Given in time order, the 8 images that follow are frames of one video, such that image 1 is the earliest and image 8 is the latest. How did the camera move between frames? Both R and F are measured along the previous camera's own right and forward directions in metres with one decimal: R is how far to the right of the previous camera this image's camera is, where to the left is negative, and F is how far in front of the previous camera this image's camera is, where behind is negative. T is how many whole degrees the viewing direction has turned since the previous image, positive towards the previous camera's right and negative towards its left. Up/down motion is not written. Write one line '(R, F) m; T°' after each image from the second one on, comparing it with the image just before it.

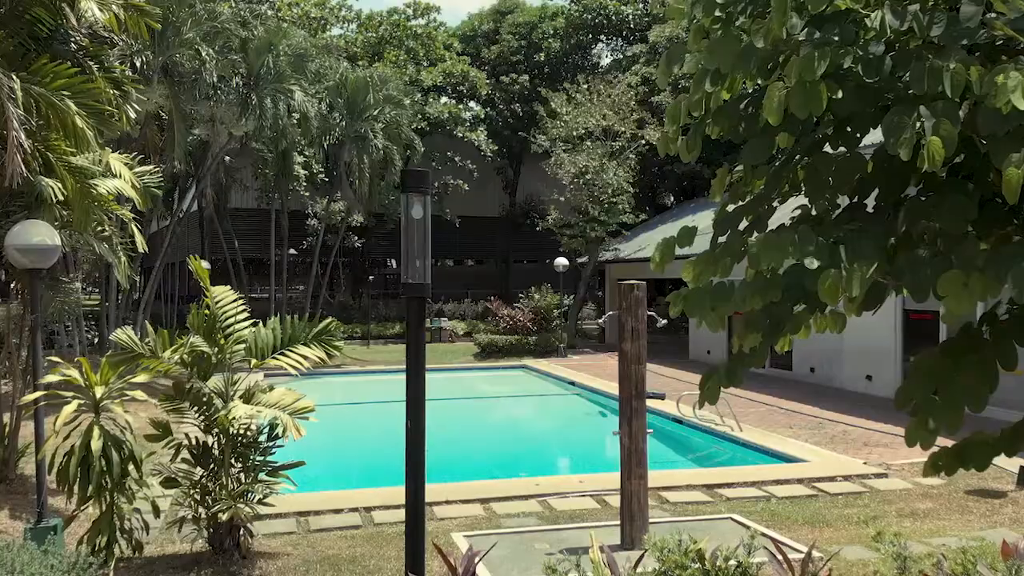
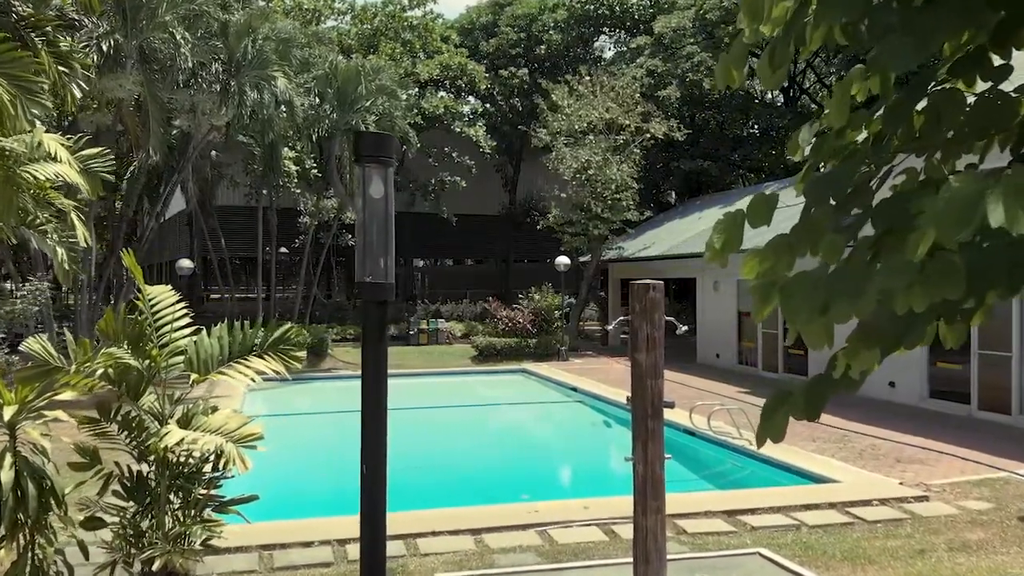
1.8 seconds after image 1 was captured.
(0.0, +0.8) m; 0°
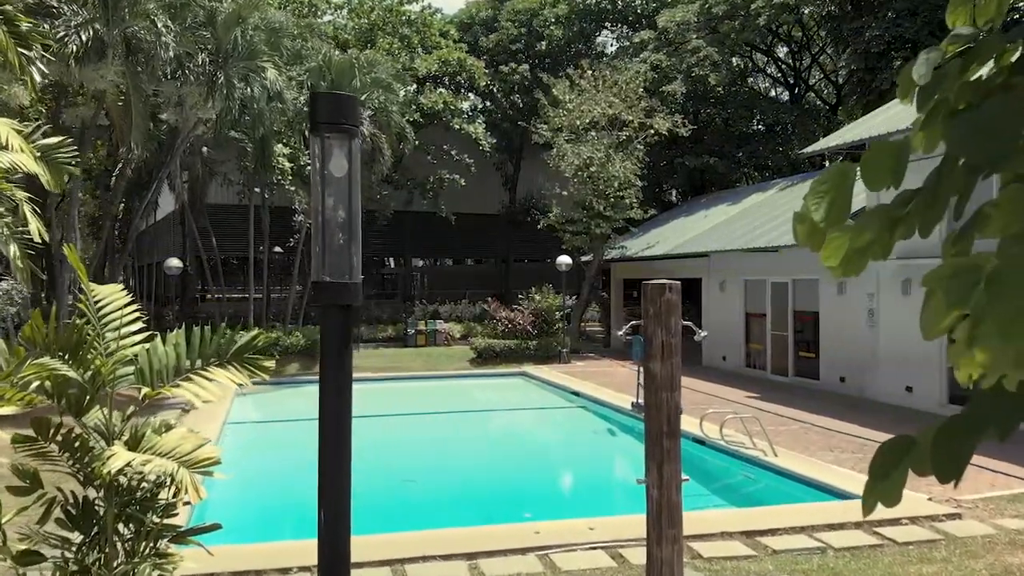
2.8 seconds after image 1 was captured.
(0.0, +0.5) m; 0°
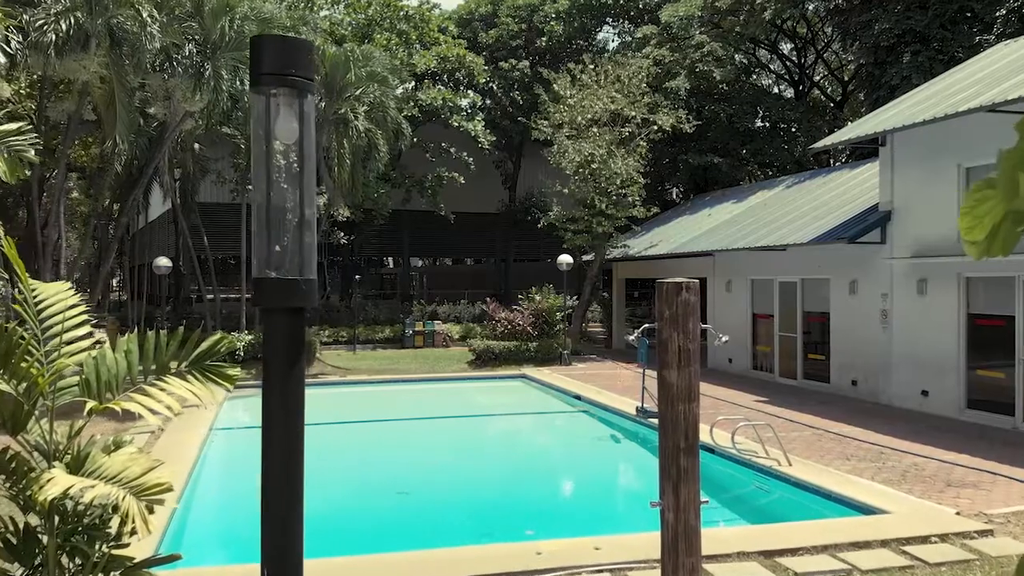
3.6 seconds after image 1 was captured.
(0.0, +0.4) m; 0°
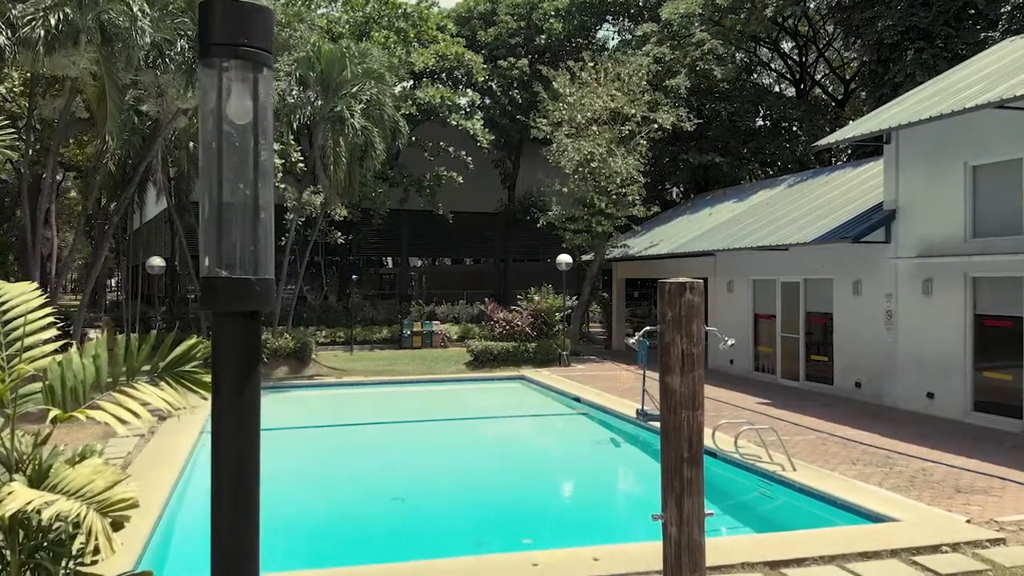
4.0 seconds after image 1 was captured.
(0.0, +0.2) m; 0°
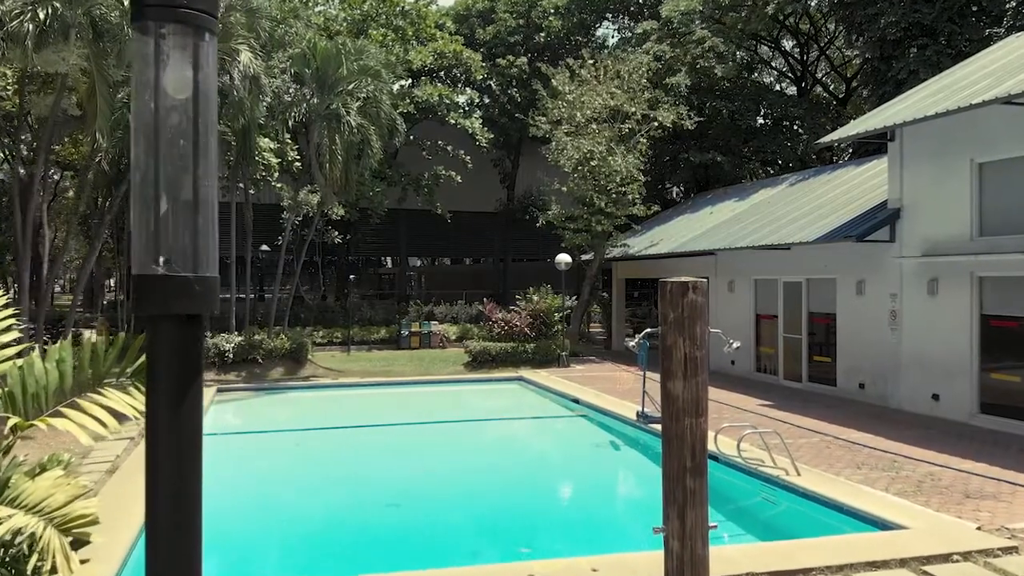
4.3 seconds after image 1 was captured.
(0.0, +0.2) m; 0°
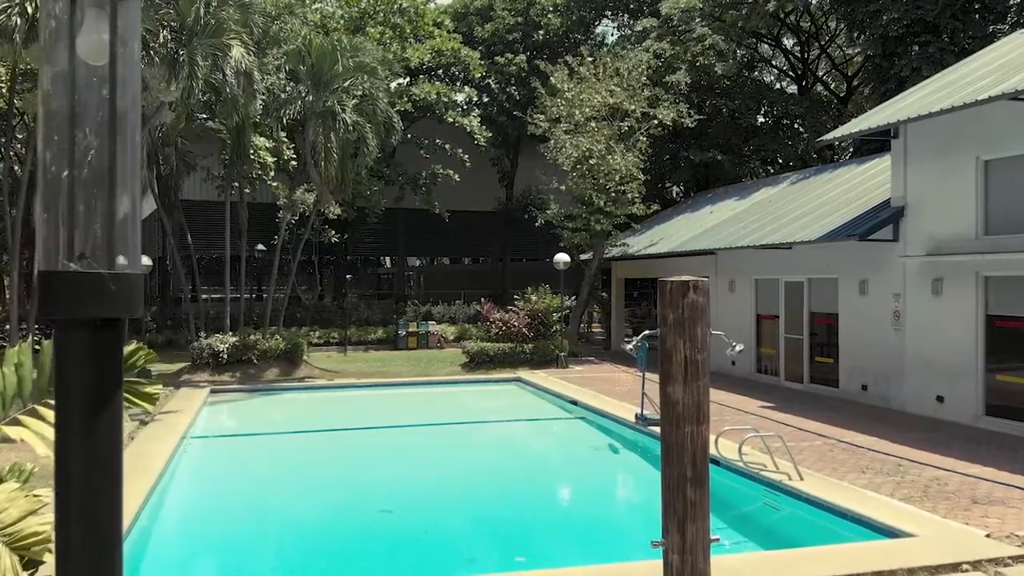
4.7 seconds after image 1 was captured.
(0.0, +0.2) m; 0°
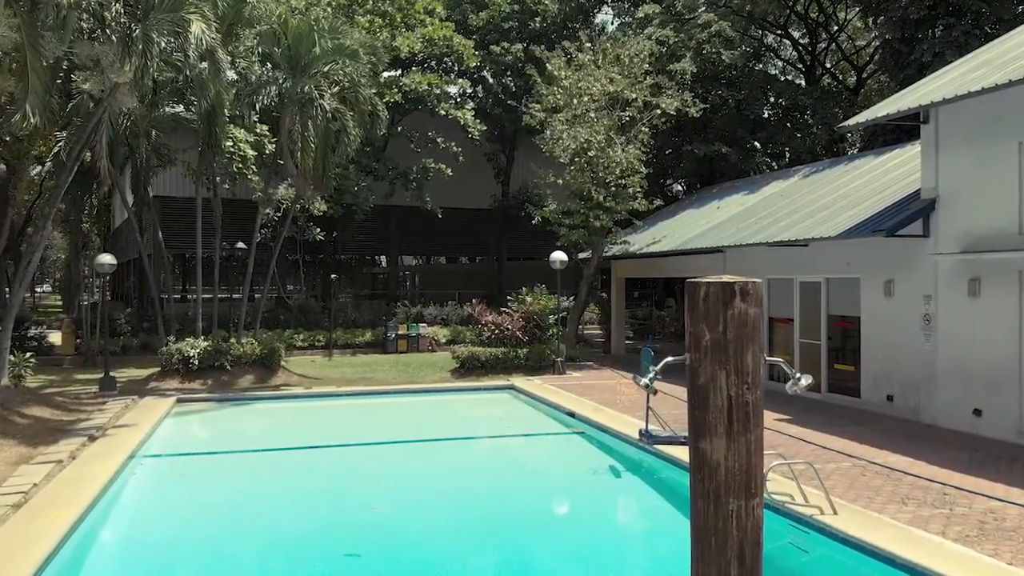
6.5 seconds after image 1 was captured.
(+0.1, +1.0) m; 0°
